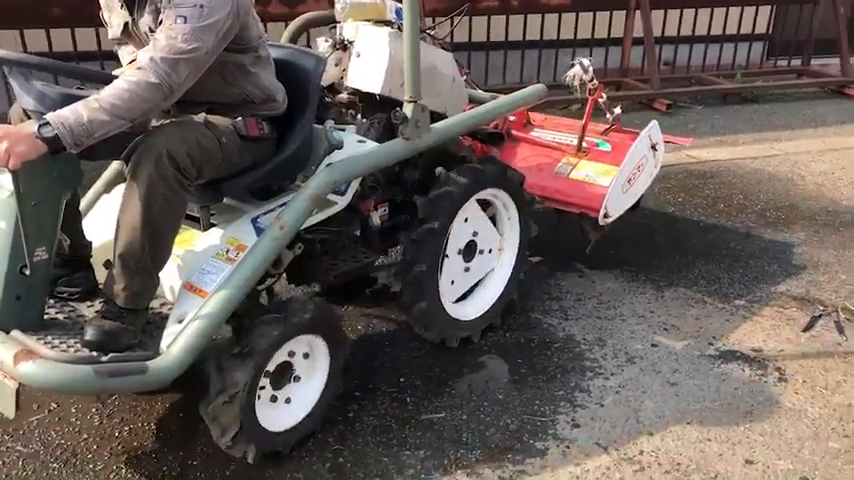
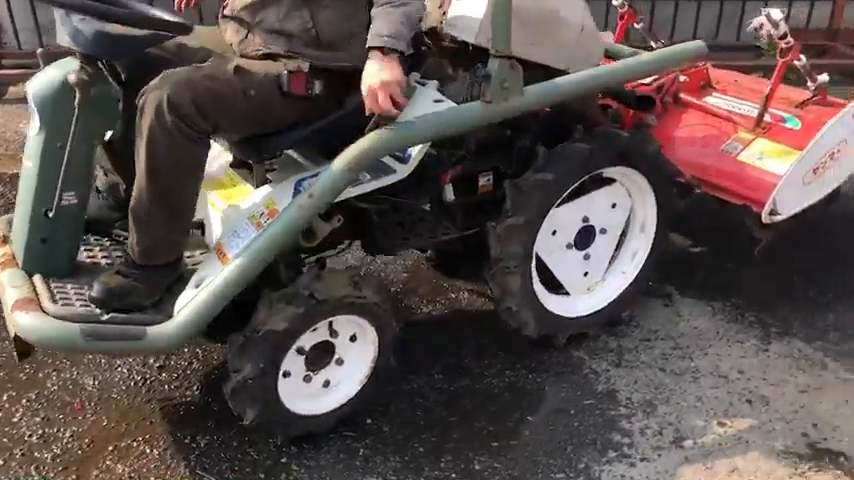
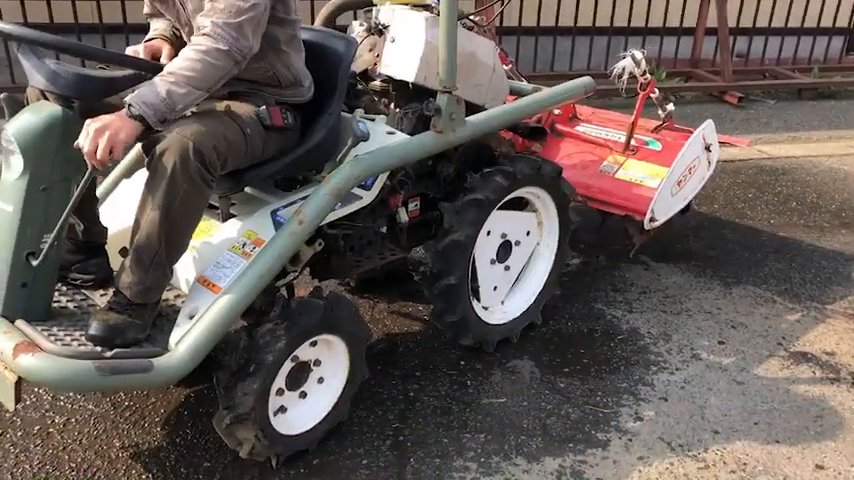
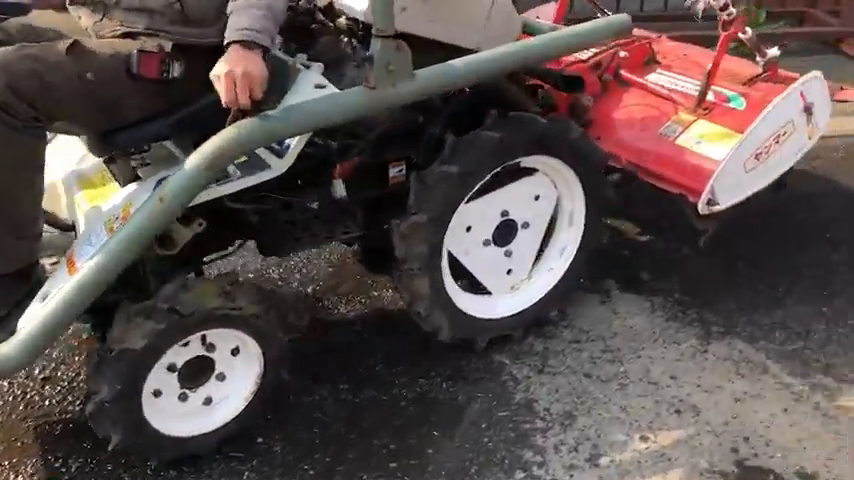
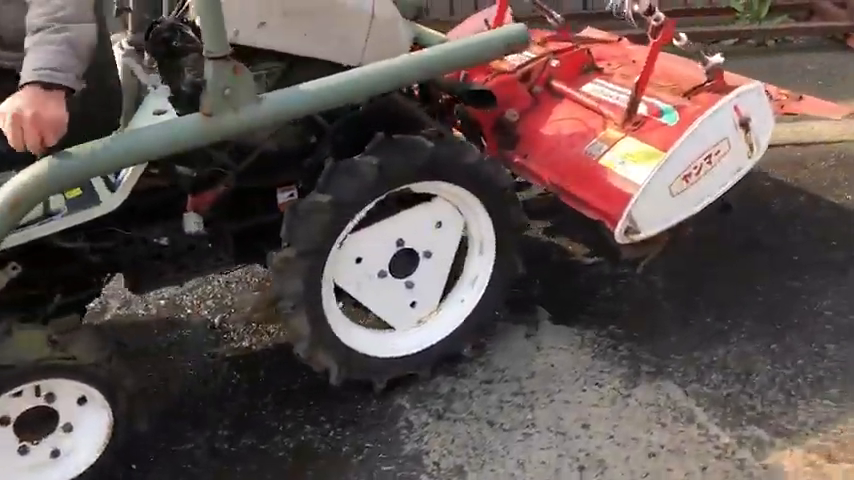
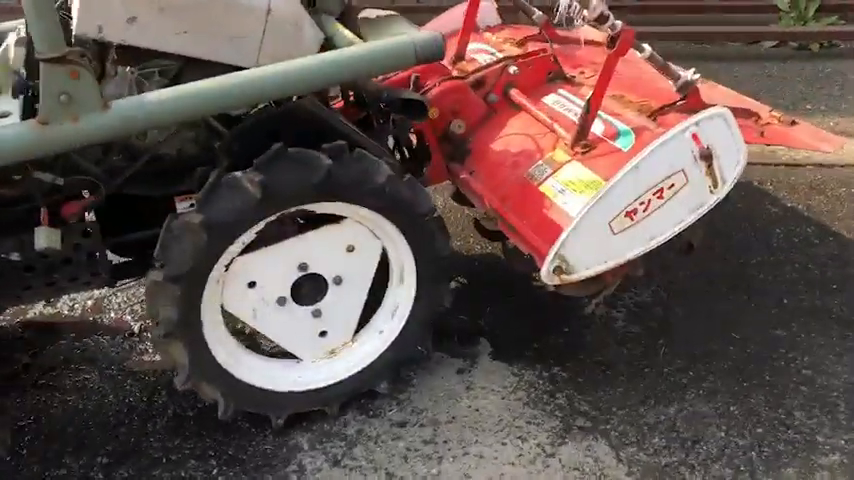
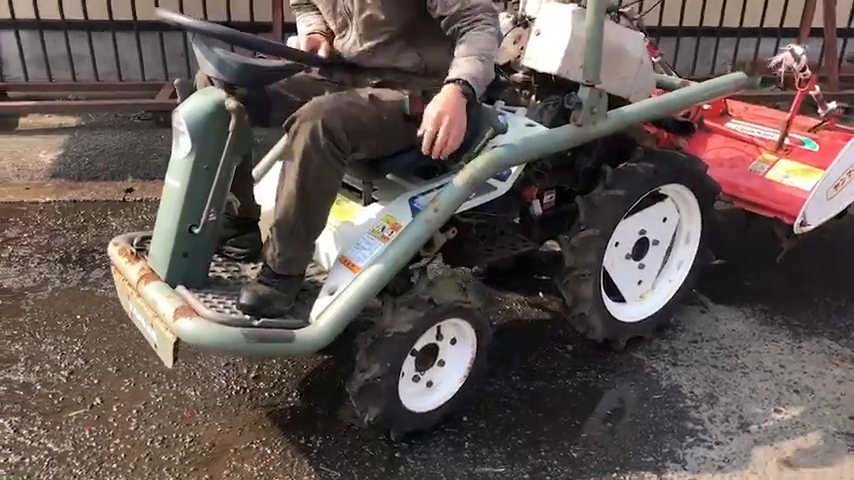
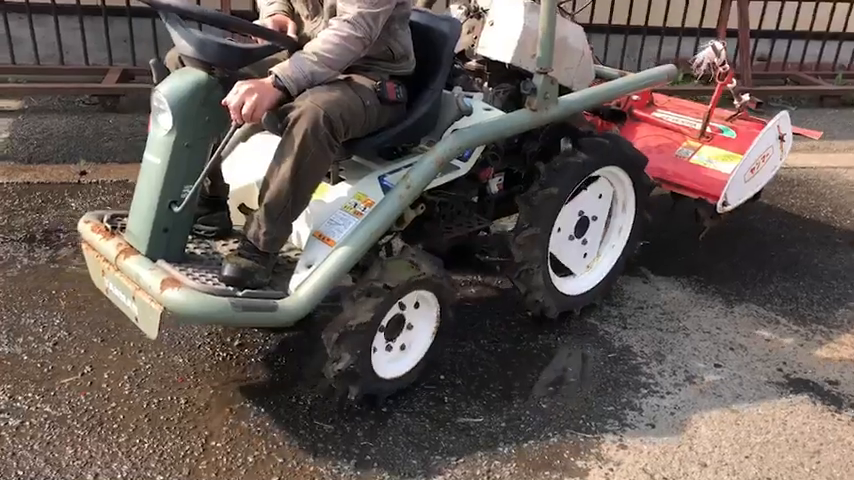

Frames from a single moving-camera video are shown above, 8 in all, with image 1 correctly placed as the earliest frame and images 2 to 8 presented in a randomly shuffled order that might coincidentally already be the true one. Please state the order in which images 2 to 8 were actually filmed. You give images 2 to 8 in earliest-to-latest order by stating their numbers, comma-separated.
3, 8, 7, 2, 4, 5, 6
